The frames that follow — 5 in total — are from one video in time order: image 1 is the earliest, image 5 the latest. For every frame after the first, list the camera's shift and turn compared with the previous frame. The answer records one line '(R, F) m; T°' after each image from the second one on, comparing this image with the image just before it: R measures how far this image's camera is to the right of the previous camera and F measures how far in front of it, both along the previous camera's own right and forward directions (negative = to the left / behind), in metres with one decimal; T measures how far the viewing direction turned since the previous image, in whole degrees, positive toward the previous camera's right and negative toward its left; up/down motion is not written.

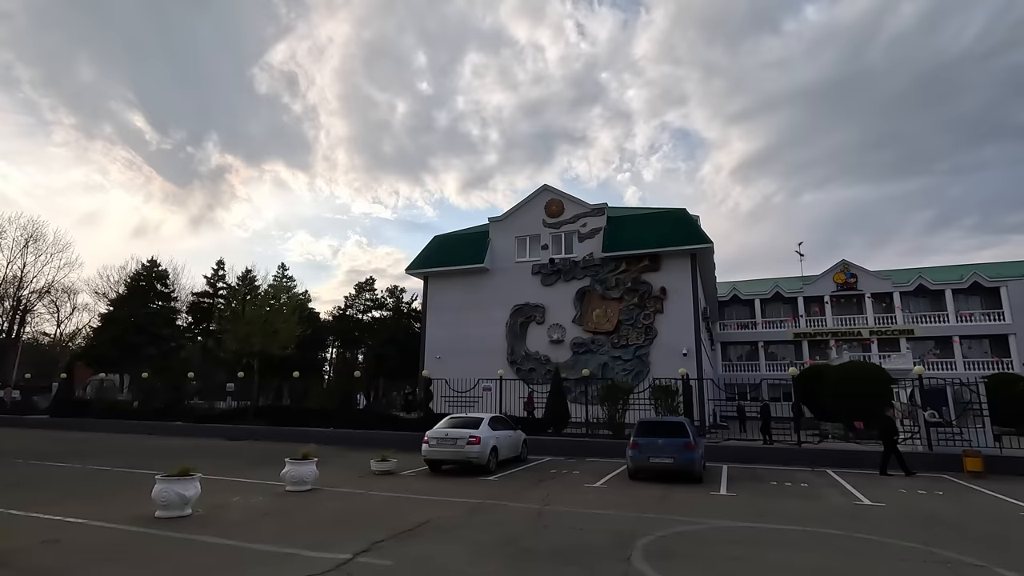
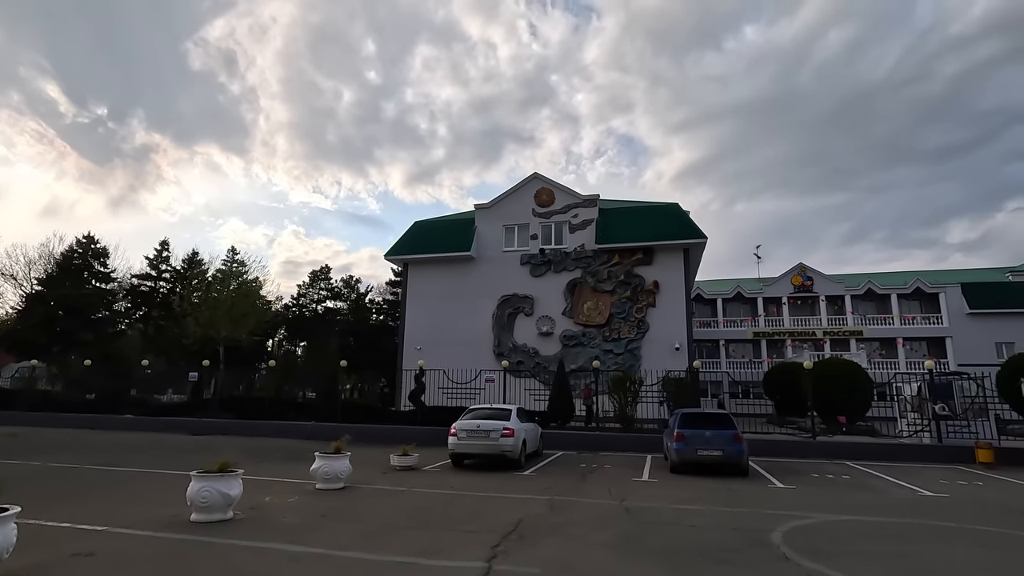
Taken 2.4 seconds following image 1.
(-2.4, +1.1) m; +6°
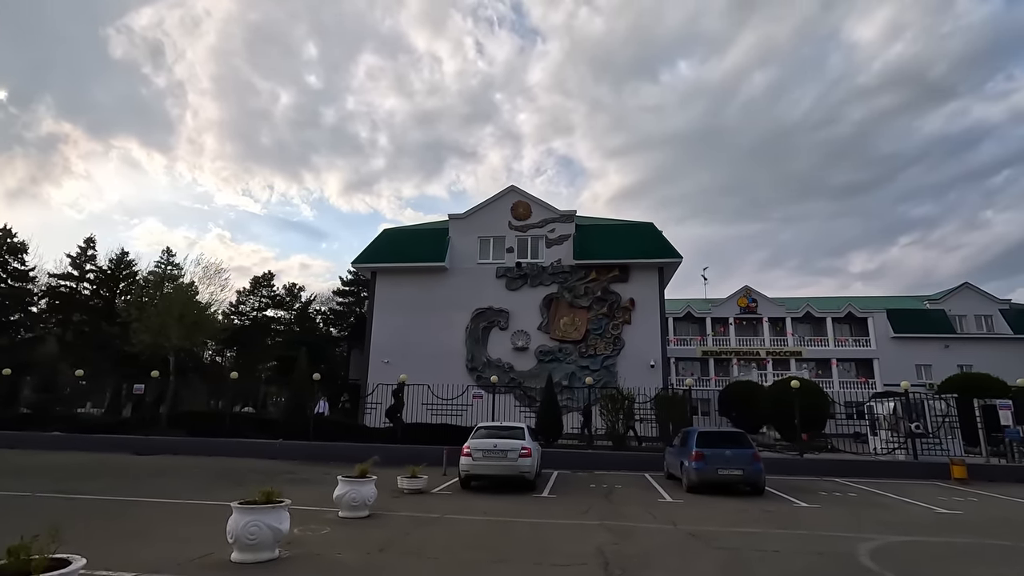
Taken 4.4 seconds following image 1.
(-2.0, +0.7) m; +7°
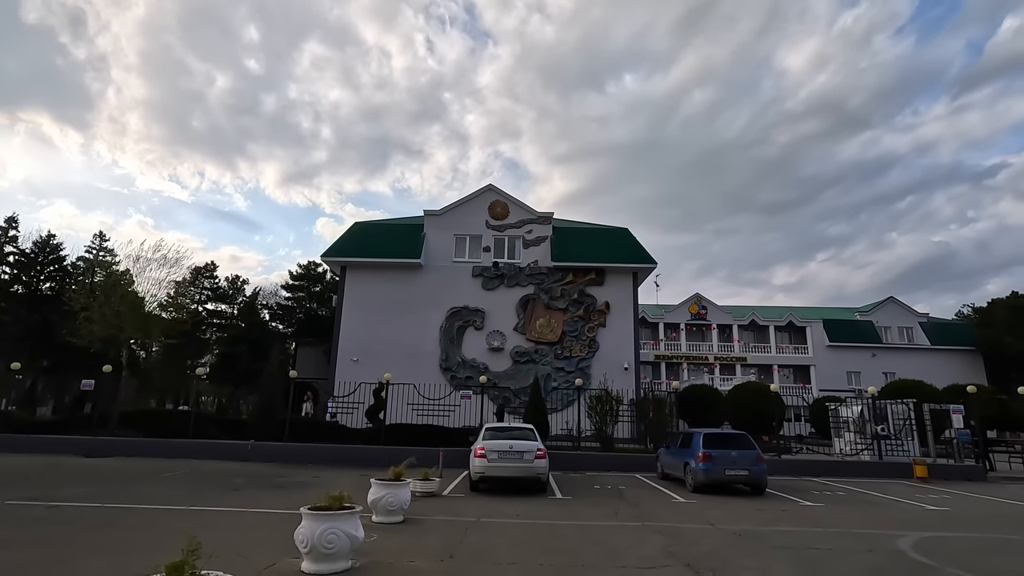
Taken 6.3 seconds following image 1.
(-1.8, +0.3) m; +6°
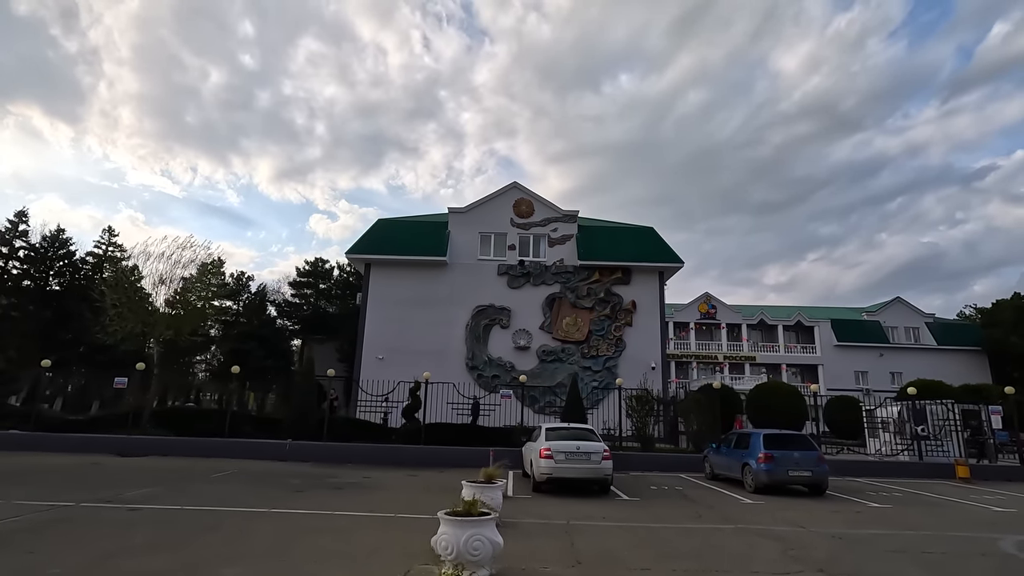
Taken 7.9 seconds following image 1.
(-1.7, +0.2) m; +1°
